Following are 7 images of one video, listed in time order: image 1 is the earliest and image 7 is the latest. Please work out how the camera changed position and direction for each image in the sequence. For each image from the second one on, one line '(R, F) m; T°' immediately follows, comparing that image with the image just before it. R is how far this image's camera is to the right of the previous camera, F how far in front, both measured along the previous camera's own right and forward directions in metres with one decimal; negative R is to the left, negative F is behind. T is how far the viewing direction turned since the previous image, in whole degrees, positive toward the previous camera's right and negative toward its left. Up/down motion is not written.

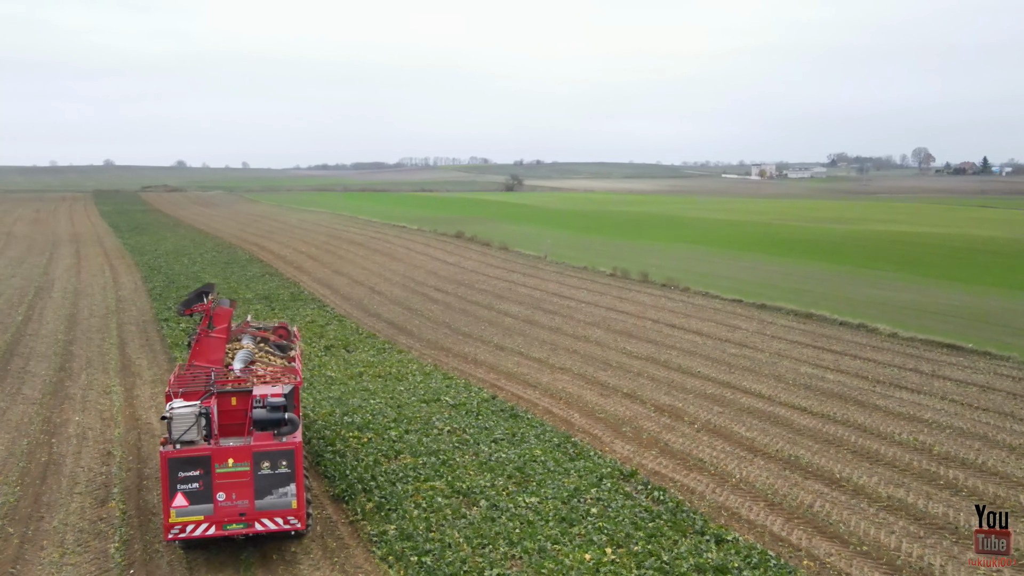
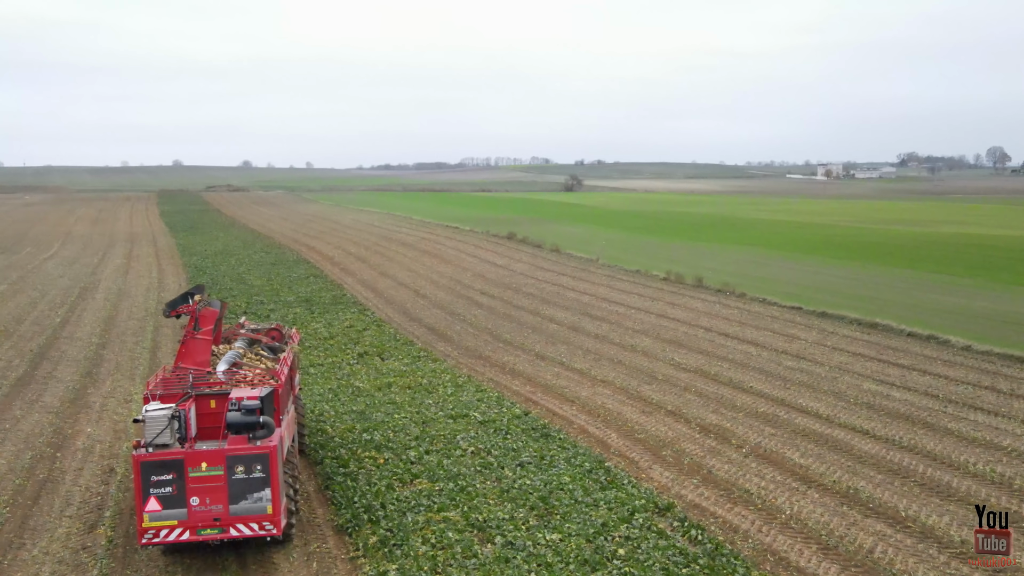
(+0.4, +1.1) m; -4°
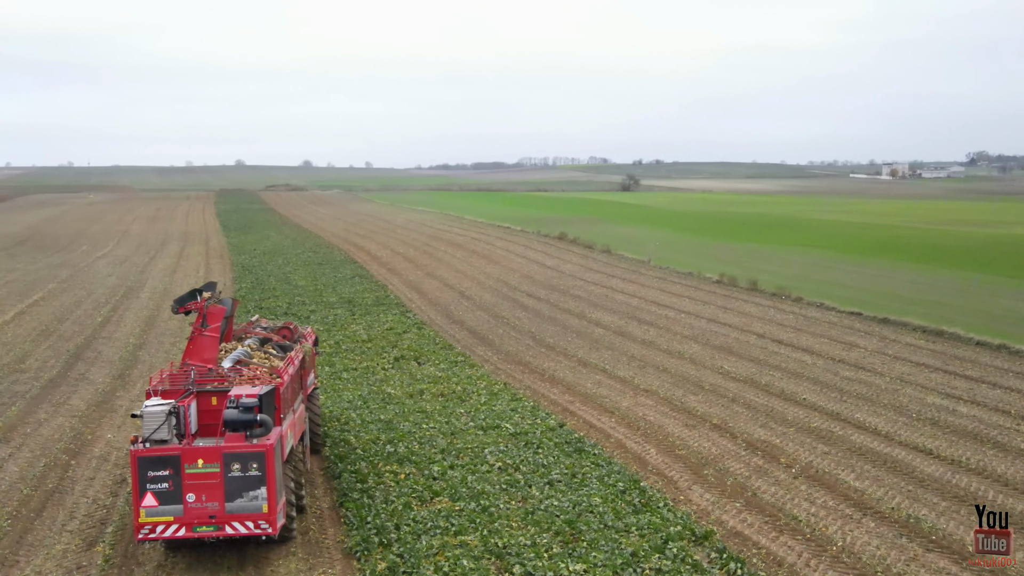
(+0.3, +0.8) m; -3°
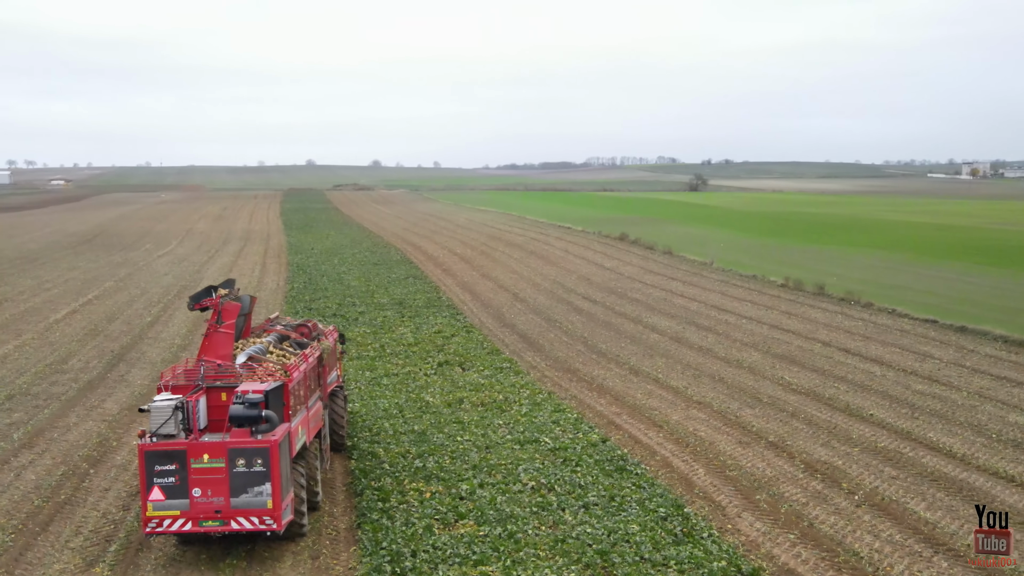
(+0.4, +0.9) m; -4°
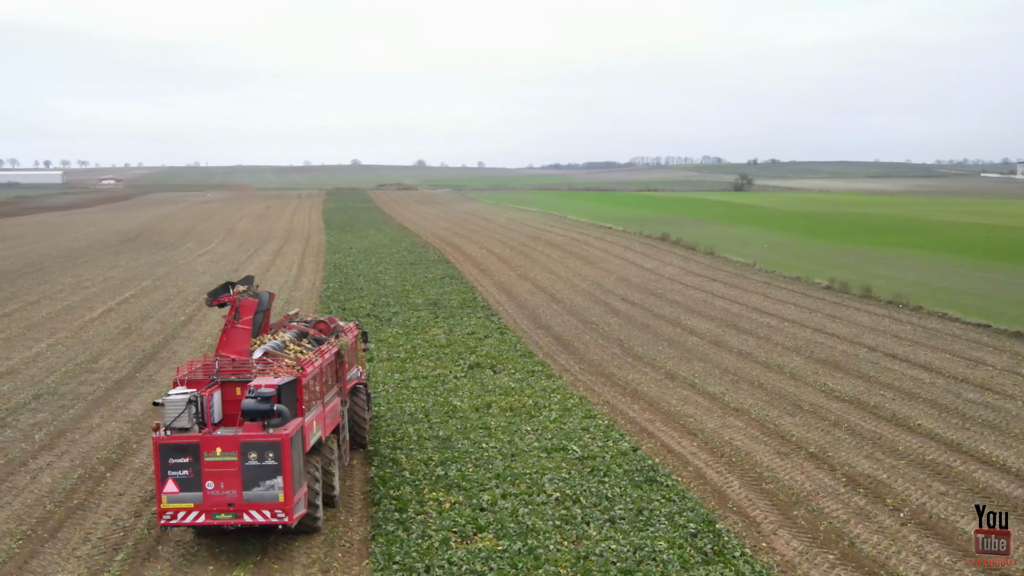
(+0.2, +0.5) m; -3°
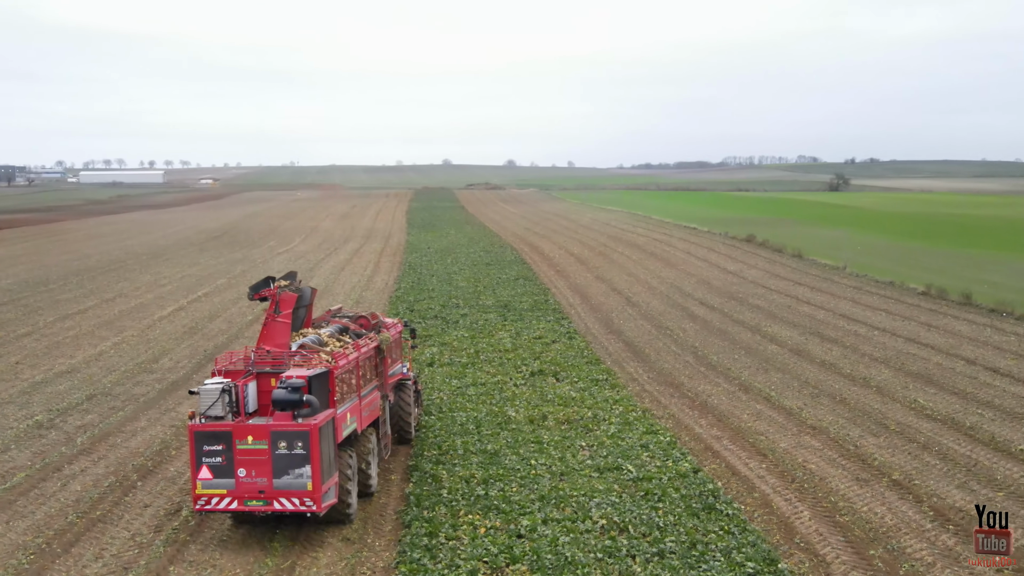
(+0.5, +0.9) m; -5°
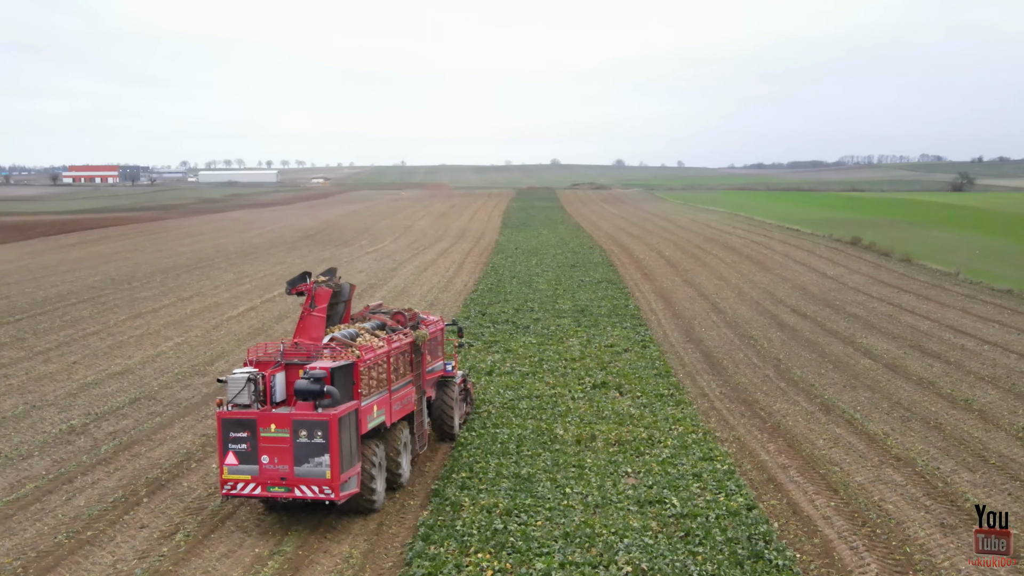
(+0.8, +1.2) m; -6°
